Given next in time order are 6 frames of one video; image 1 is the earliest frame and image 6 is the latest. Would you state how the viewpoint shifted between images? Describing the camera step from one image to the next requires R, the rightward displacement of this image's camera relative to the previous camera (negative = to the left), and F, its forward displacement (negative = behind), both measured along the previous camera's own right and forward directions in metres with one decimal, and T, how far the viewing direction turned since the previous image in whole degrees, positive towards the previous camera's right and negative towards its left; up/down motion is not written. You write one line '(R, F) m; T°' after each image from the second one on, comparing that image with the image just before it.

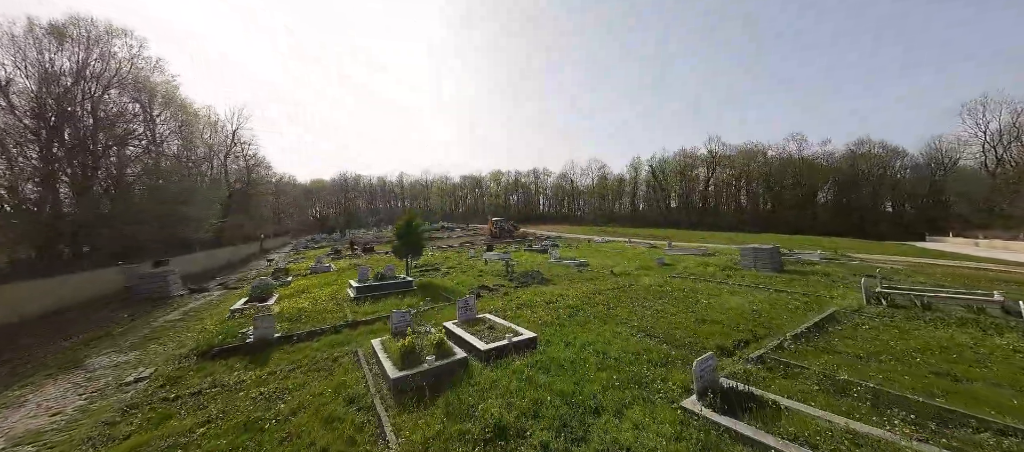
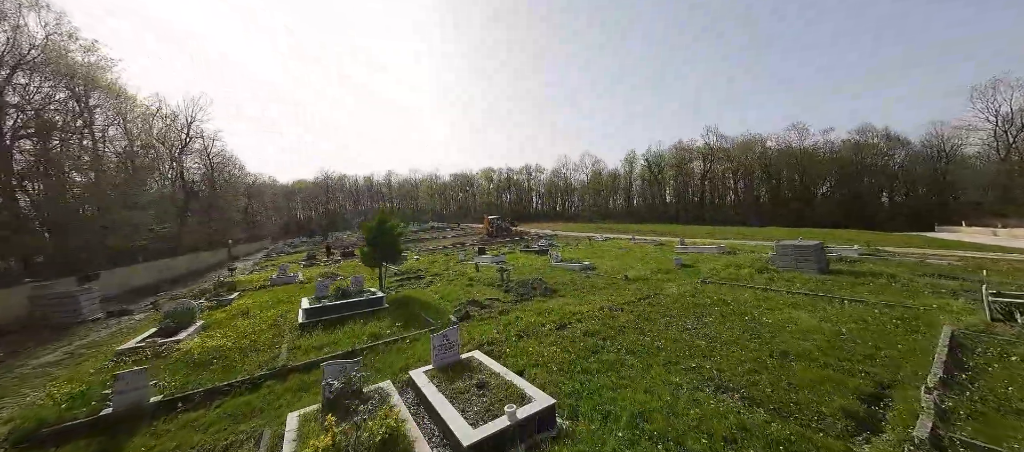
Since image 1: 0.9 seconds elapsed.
(-0.1, +2.6) m; +1°
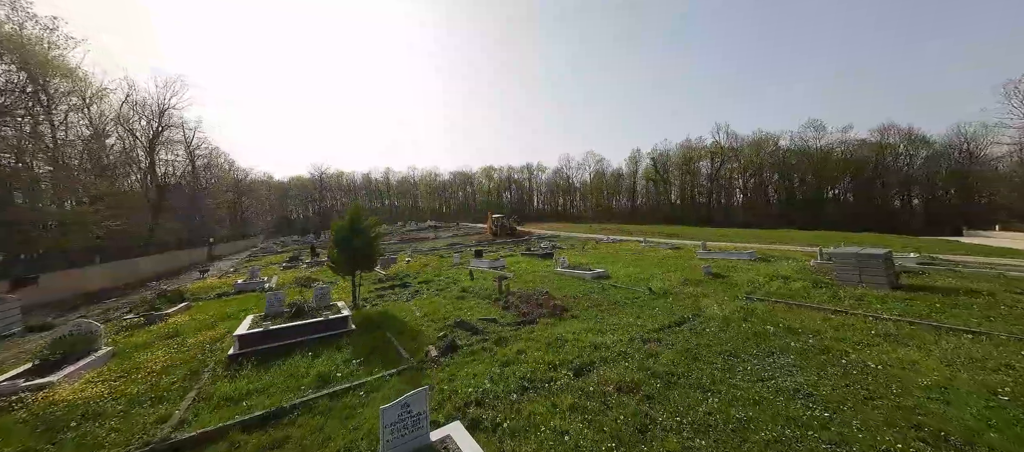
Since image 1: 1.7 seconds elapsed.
(0.0, +2.1) m; 0°
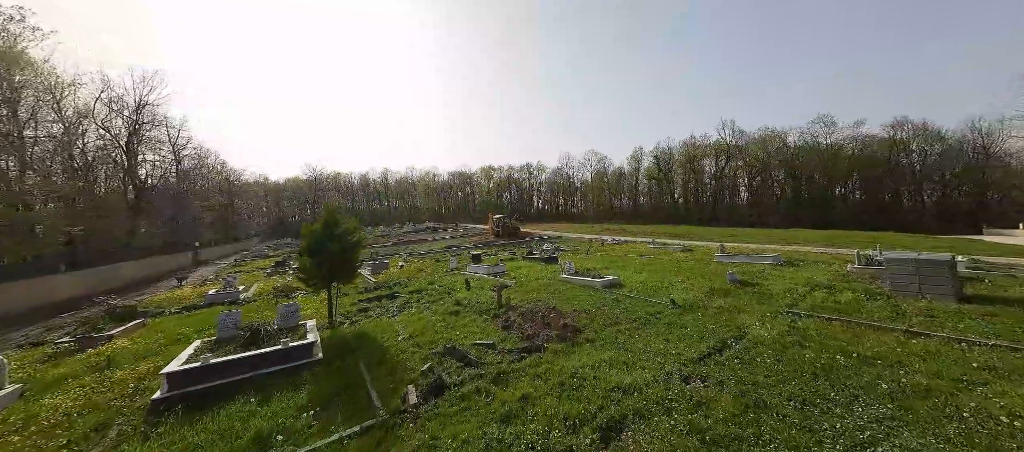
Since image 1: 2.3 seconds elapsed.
(0.0, +1.4) m; 0°
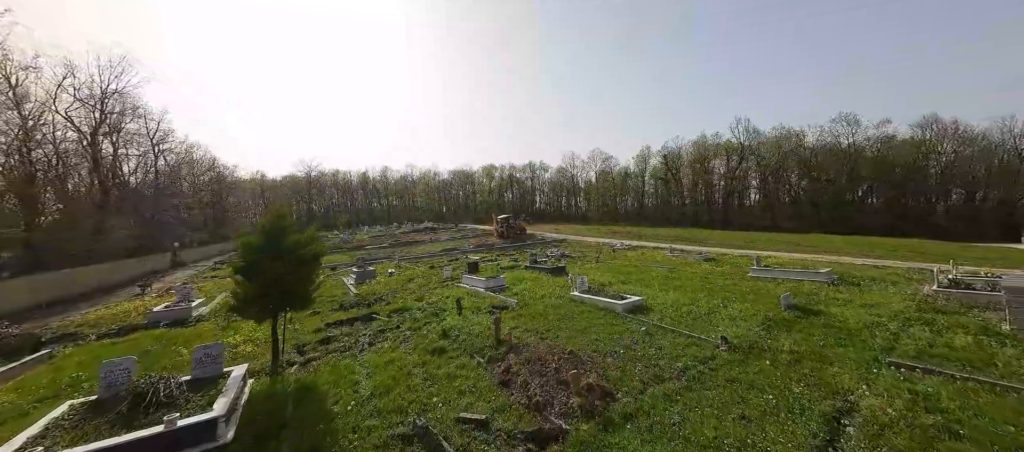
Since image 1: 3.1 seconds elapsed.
(0.0, +2.0) m; 0°
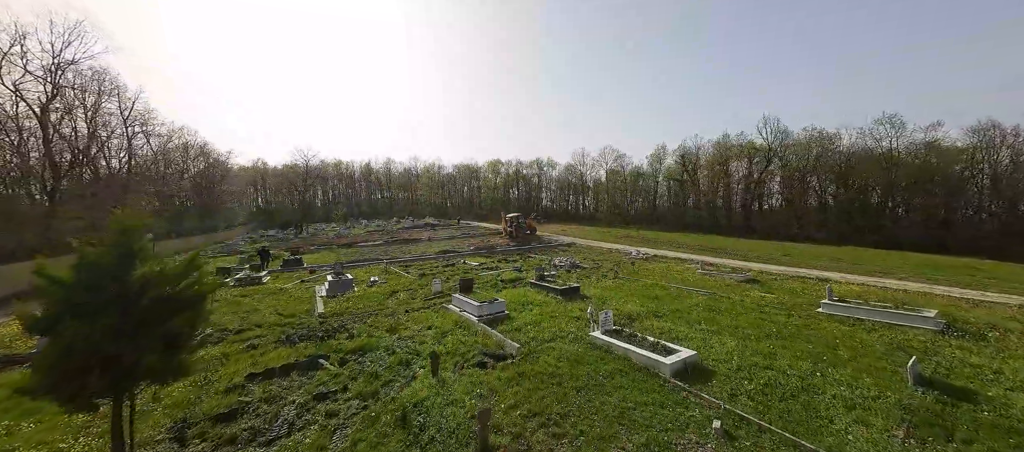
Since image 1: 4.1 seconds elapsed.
(0.0, +2.7) m; -1°
